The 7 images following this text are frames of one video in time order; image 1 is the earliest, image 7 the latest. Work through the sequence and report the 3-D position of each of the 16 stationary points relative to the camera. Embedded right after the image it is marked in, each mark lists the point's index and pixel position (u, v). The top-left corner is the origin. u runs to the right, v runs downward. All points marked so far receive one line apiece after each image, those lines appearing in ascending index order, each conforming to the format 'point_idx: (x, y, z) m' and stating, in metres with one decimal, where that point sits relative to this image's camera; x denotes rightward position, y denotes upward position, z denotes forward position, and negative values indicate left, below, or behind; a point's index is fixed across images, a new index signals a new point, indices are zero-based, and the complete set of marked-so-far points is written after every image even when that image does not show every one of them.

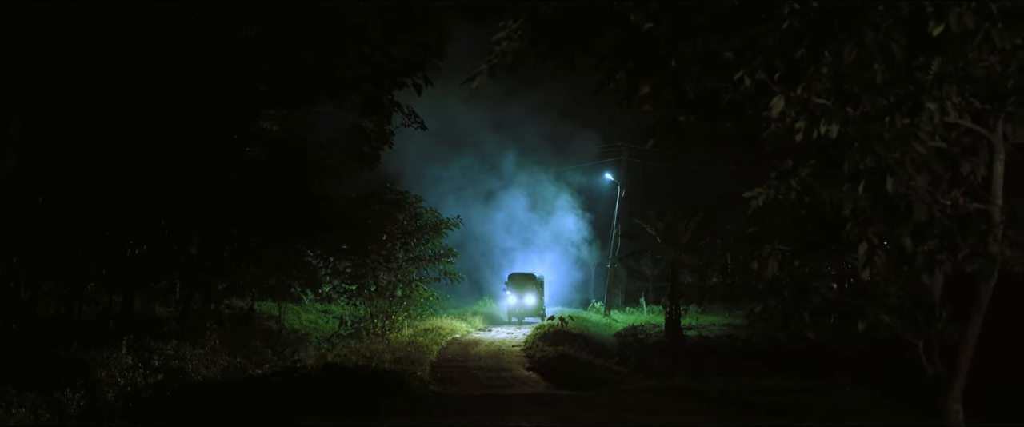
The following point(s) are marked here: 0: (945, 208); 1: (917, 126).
0: (+2.8, 0.0, +6.0) m
1: (+2.1, +0.5, +4.9) m
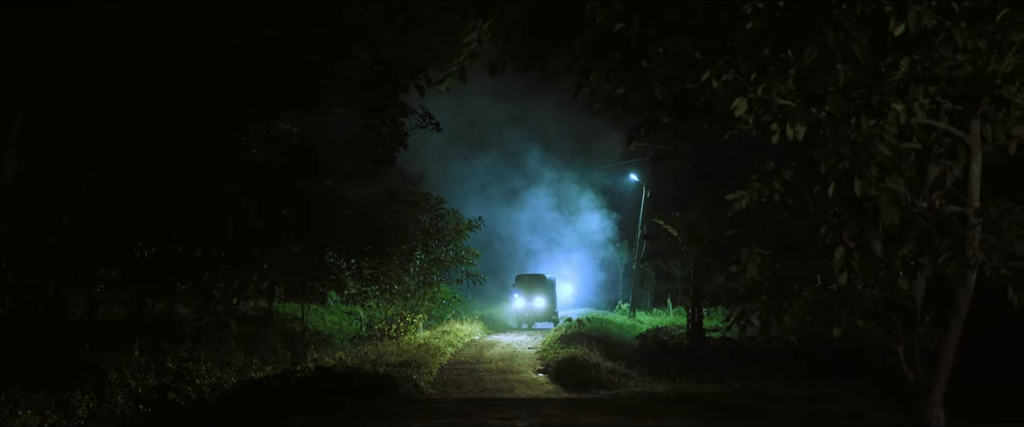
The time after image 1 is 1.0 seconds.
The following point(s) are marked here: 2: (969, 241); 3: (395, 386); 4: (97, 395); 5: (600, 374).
0: (+2.6, 0.0, +5.9) m
1: (+1.9, +0.4, +4.8) m
2: (+2.8, -0.2, +5.7) m
3: (-1.5, -2.2, +11.8) m
4: (-7.3, -2.8, +16.1) m
5: (+1.7, -3.0, +17.6) m
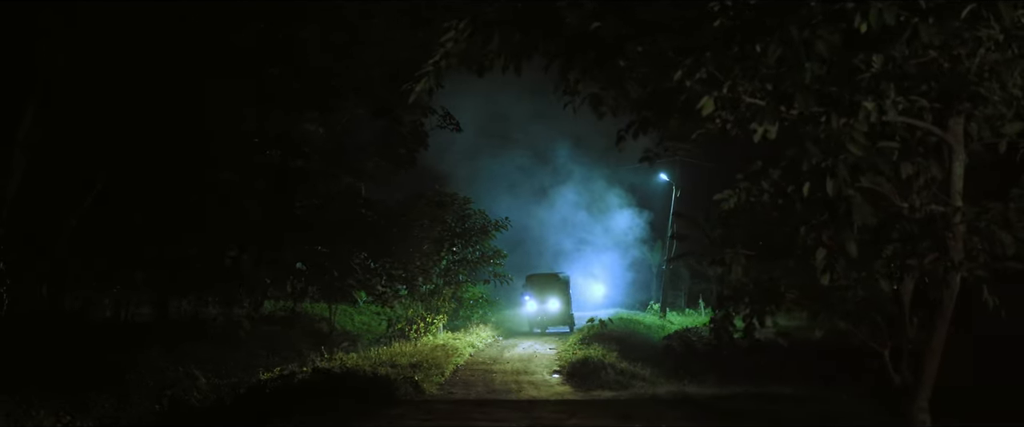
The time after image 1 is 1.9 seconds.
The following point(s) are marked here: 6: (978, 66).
0: (+2.4, 0.0, +5.8) m
1: (+1.7, +0.4, +4.7) m
2: (+2.6, -0.2, +5.6) m
3: (-1.5, -2.2, +11.8) m
4: (-7.2, -2.8, +16.3) m
5: (+1.8, -3.0, +17.5) m
6: (+2.5, +0.8, +5.1) m
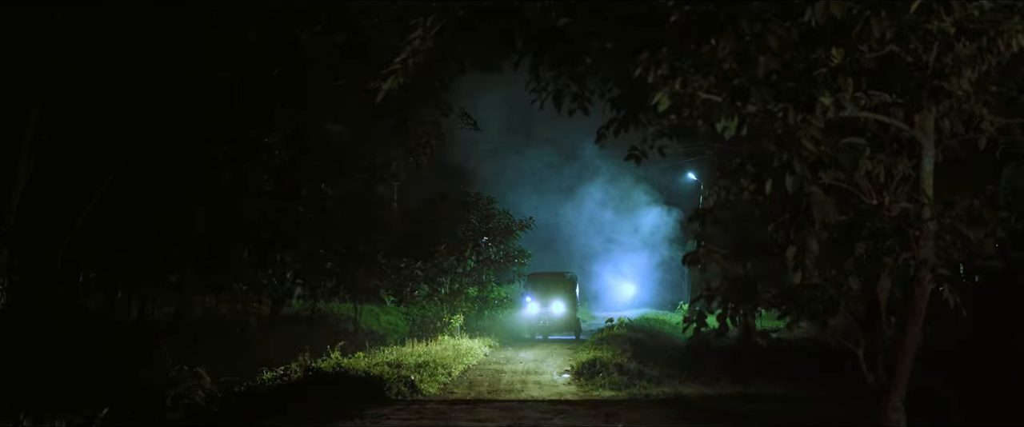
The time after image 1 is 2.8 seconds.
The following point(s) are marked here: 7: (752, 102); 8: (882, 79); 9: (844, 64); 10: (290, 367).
0: (+2.2, 0.0, +5.7) m
1: (+1.5, +0.5, +4.6) m
2: (+2.4, -0.1, +5.5) m
3: (-1.5, -2.2, +11.8) m
4: (-7.1, -2.8, +16.4) m
5: (+1.9, -3.0, +17.4) m
6: (+2.3, +0.8, +5.0) m
7: (+1.2, +0.6, +4.8) m
8: (+2.0, +0.7, +5.2) m
9: (+1.7, +0.8, +4.8) m
10: (-3.3, -2.3, +14.0) m
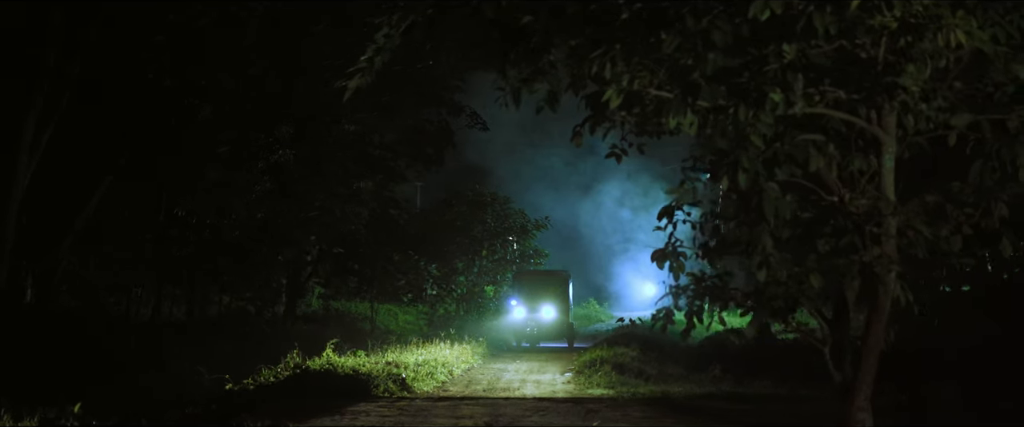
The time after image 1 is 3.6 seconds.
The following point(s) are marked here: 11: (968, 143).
0: (+2.0, 0.0, +5.7) m
1: (+1.2, +0.5, +4.6) m
2: (+2.2, -0.1, +5.5) m
3: (-1.7, -2.2, +11.9) m
4: (-7.2, -2.8, +16.5) m
5: (+1.9, -3.0, +17.4) m
6: (+2.0, +0.8, +5.0) m
7: (+1.0, +0.6, +4.8) m
8: (+1.7, +0.8, +5.2) m
9: (+1.4, +0.8, +4.7) m
10: (-3.4, -2.3, +14.1) m
11: (+3.0, +0.5, +6.2) m
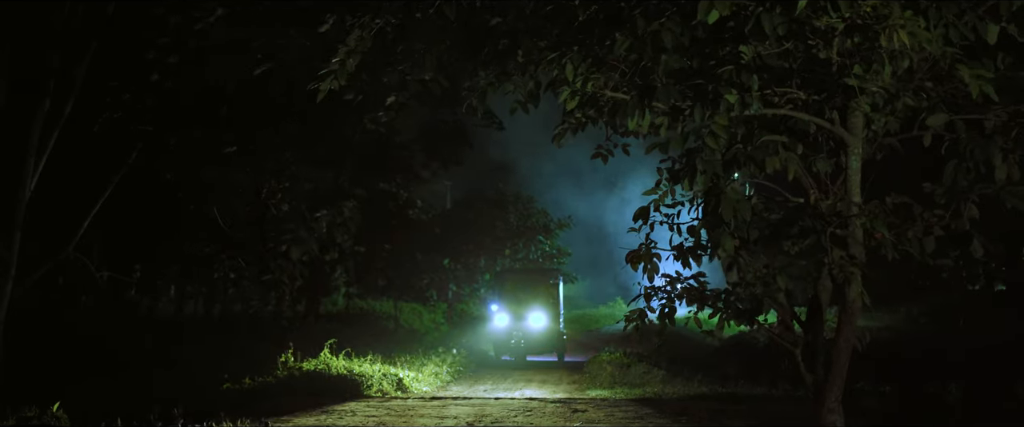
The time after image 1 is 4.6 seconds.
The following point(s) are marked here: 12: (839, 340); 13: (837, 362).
0: (+1.7, 0.0, +5.6) m
1: (+1.0, +0.5, +4.6) m
2: (+1.9, -0.1, +5.4) m
3: (-1.7, -2.2, +11.9) m
4: (-7.1, -2.8, +16.7) m
5: (+1.9, -2.9, +17.4) m
6: (+1.8, +0.8, +5.0) m
7: (+0.7, +0.6, +4.8) m
8: (+1.5, +0.7, +5.1) m
9: (+1.2, +0.8, +4.7) m
10: (-3.4, -2.3, +14.2) m
11: (+2.8, +0.5, +6.2) m
12: (+2.0, -0.8, +5.8) m
13: (+2.0, -0.9, +5.8) m
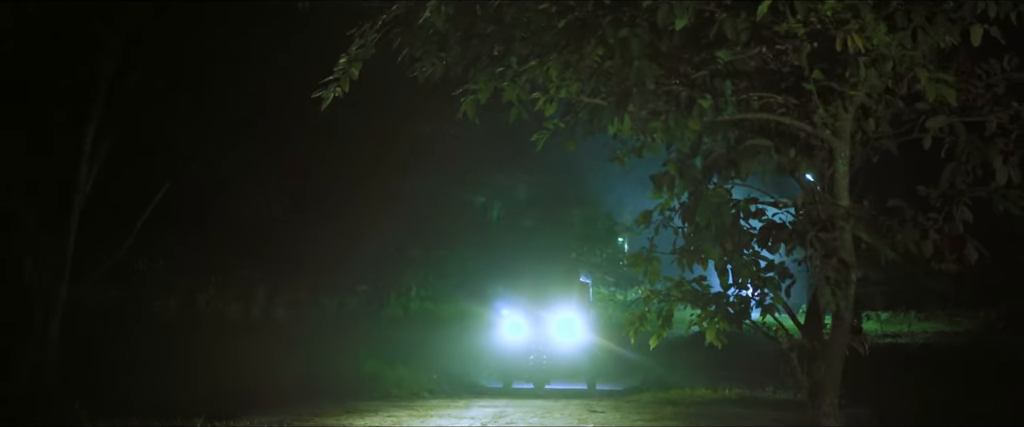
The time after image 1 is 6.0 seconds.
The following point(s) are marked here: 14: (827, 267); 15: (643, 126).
0: (+1.7, 0.0, +5.6) m
1: (+0.9, +0.4, +4.7) m
2: (+1.9, -0.2, +5.4) m
3: (-1.4, -2.2, +12.1) m
4: (-6.5, -2.9, +17.3) m
5: (+2.6, -3.0, +17.4) m
6: (+1.7, +0.8, +5.0) m
7: (+0.6, +0.6, +4.9) m
8: (+1.4, +0.7, +5.2) m
9: (+1.1, +0.8, +4.8) m
10: (-2.9, -2.3, +14.5) m
11: (+2.8, +0.4, +6.1) m
12: (+2.0, -0.8, +5.8) m
13: (+2.0, -0.9, +5.8) m
14: (+1.8, -0.3, +5.4) m
15: (+0.7, +0.5, +4.8) m
